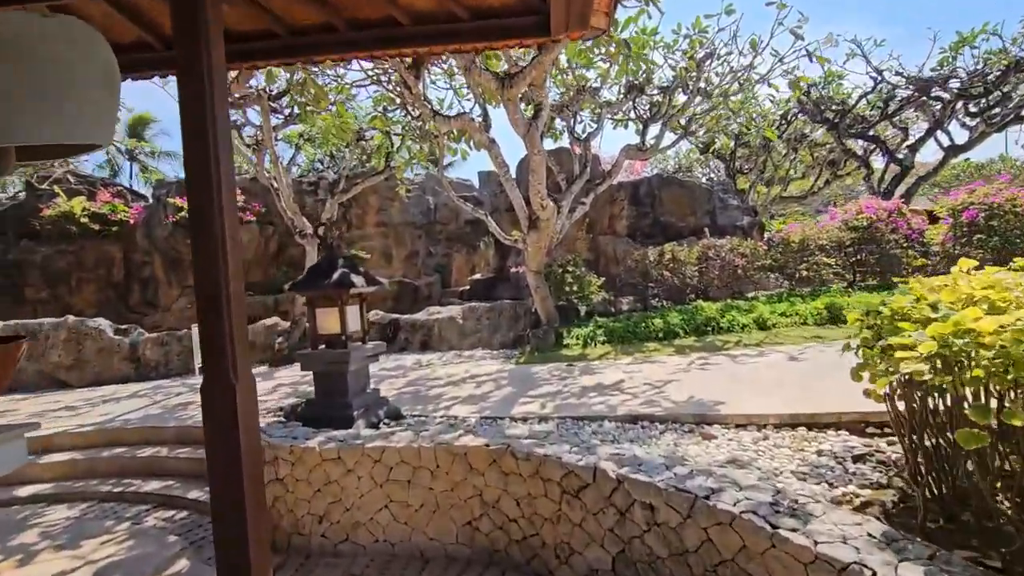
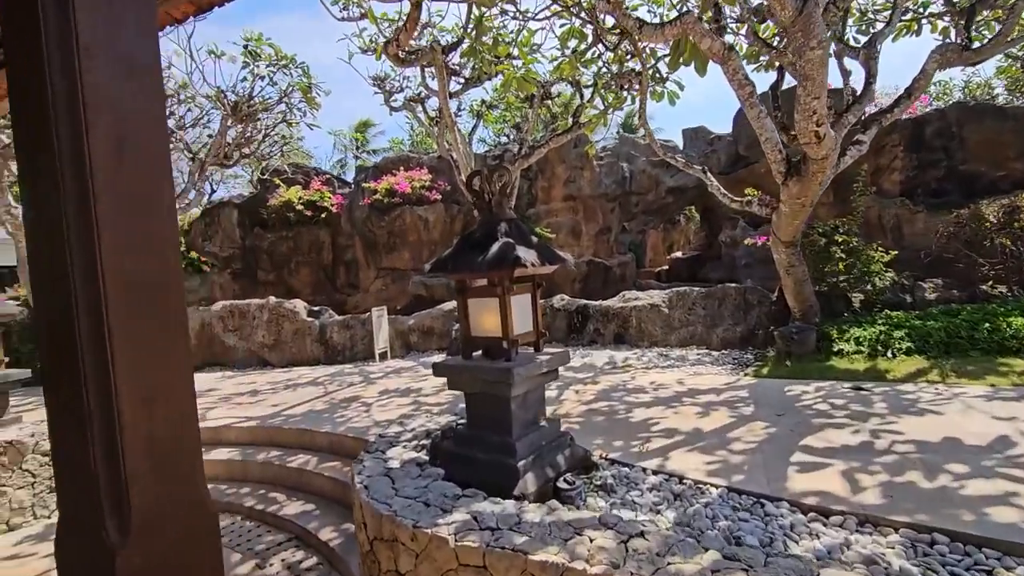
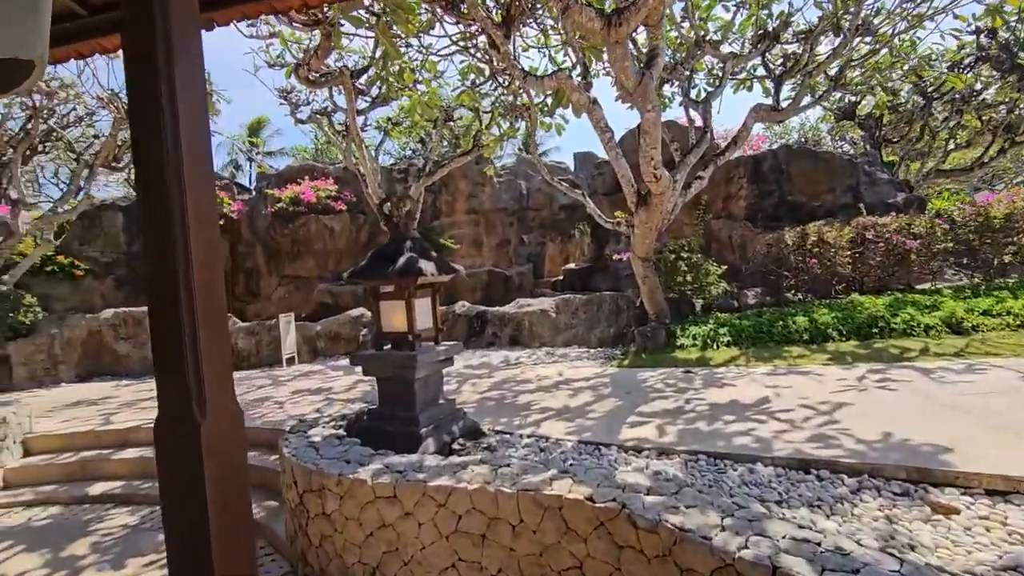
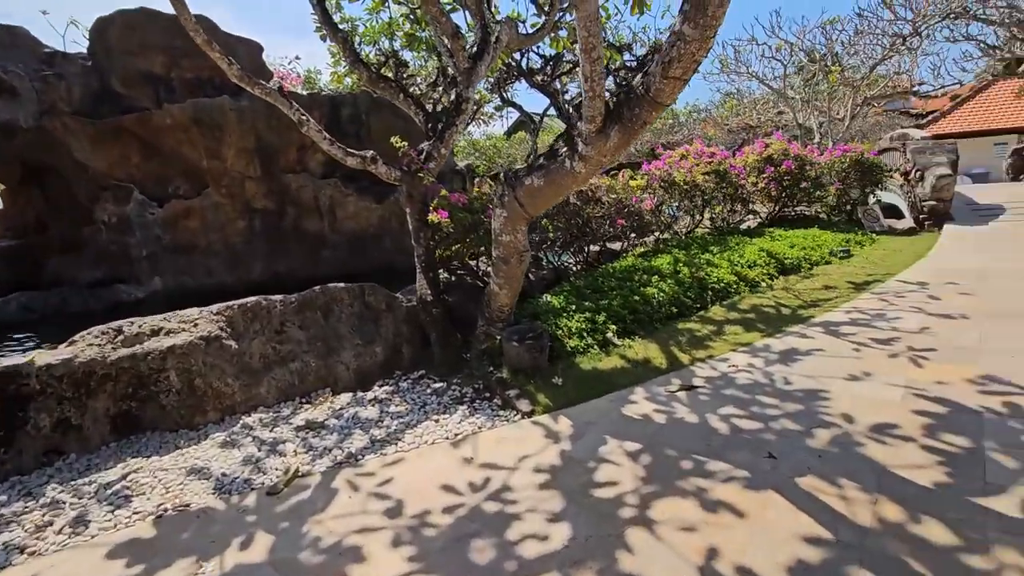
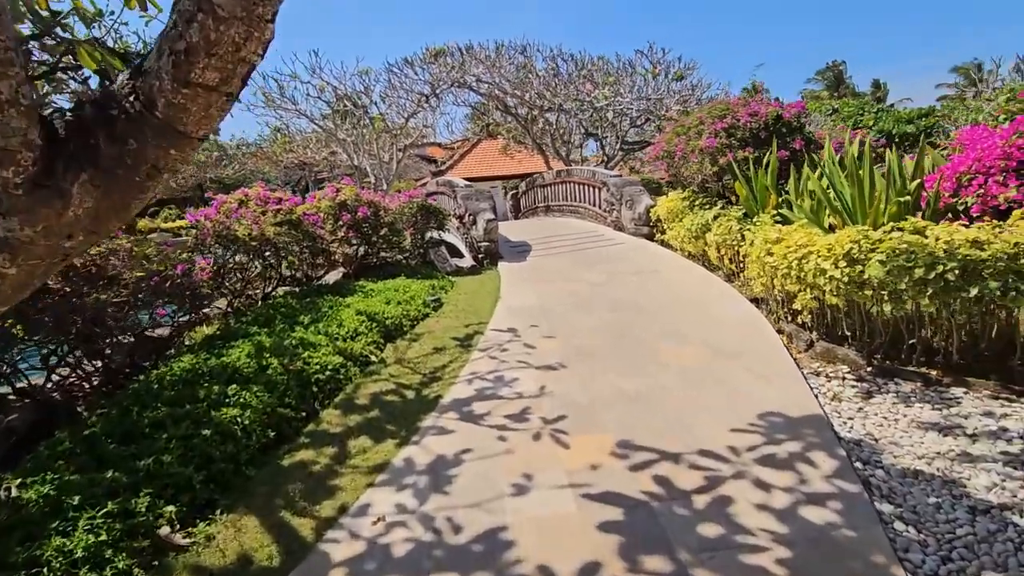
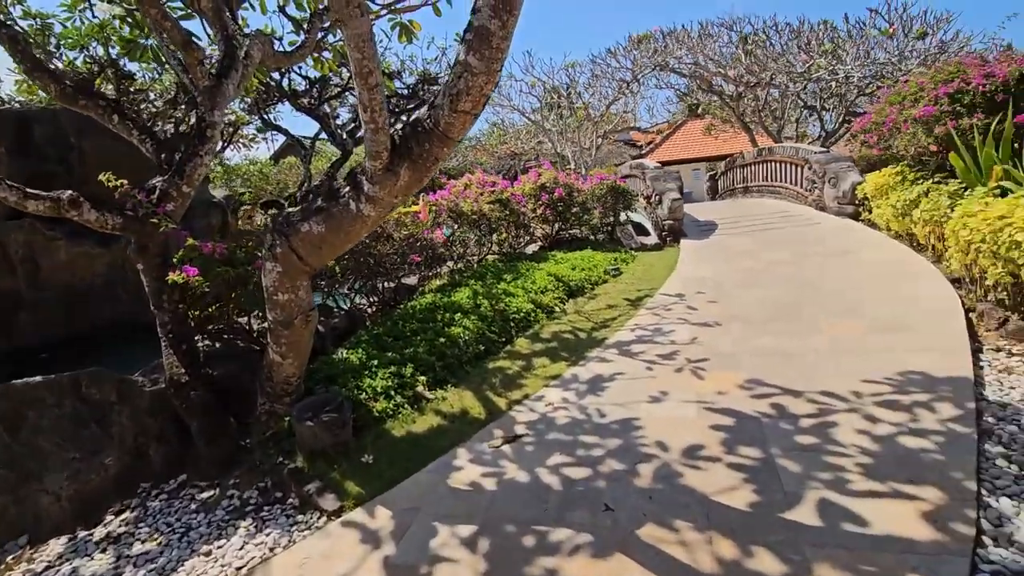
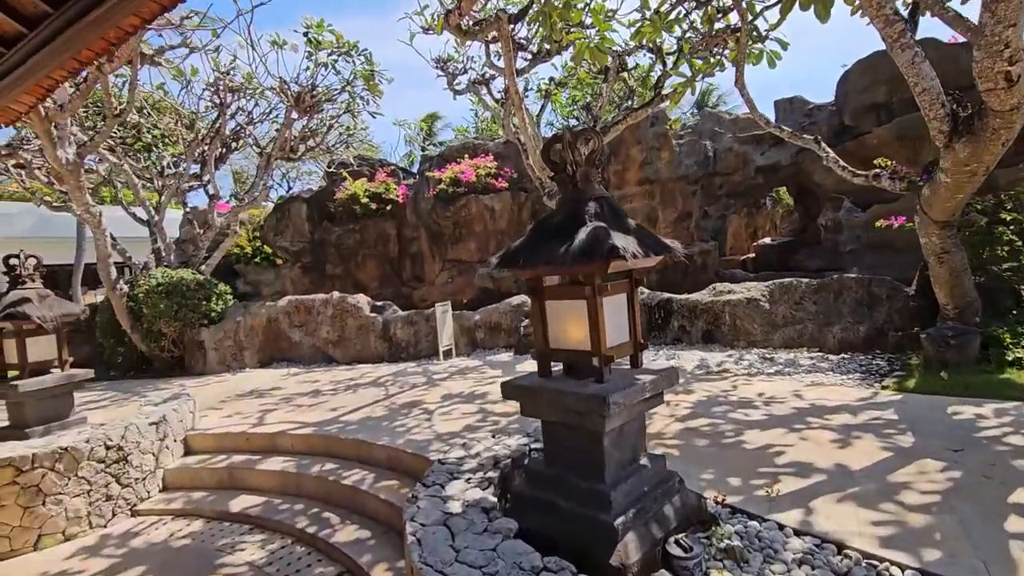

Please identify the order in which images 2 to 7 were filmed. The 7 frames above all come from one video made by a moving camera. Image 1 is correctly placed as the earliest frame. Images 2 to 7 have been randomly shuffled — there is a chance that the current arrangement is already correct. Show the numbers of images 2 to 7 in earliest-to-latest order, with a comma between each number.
3, 2, 7, 4, 6, 5
